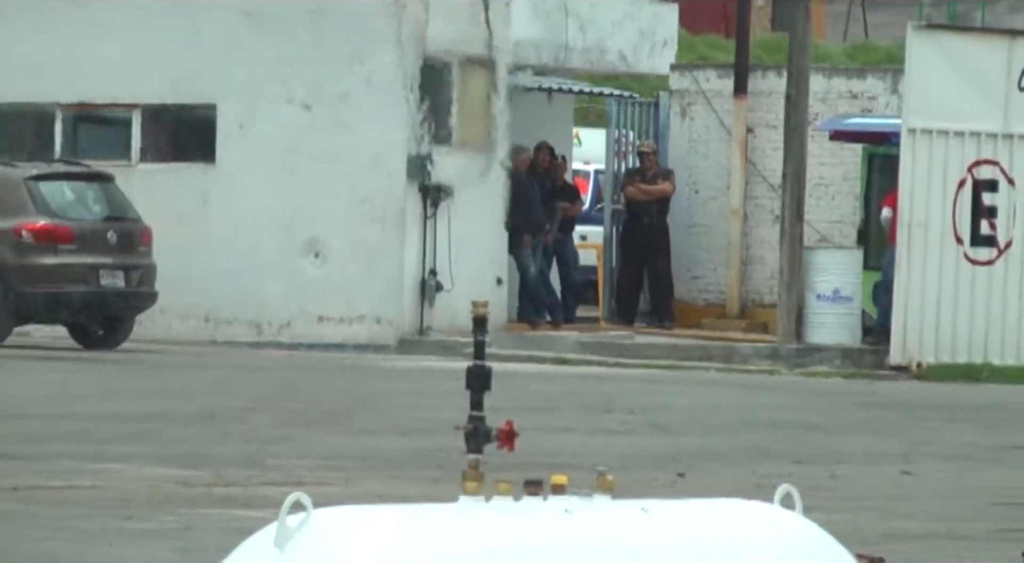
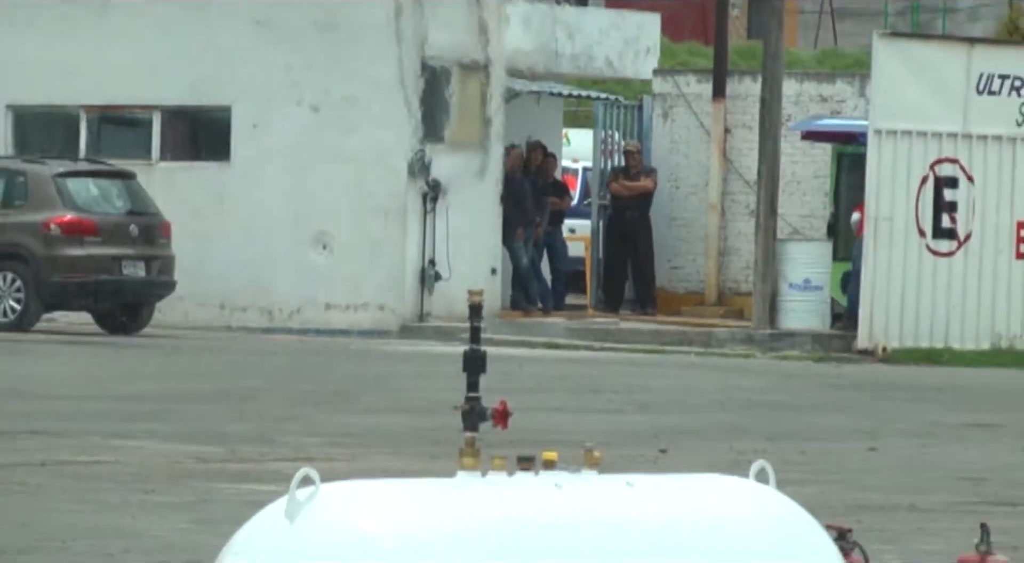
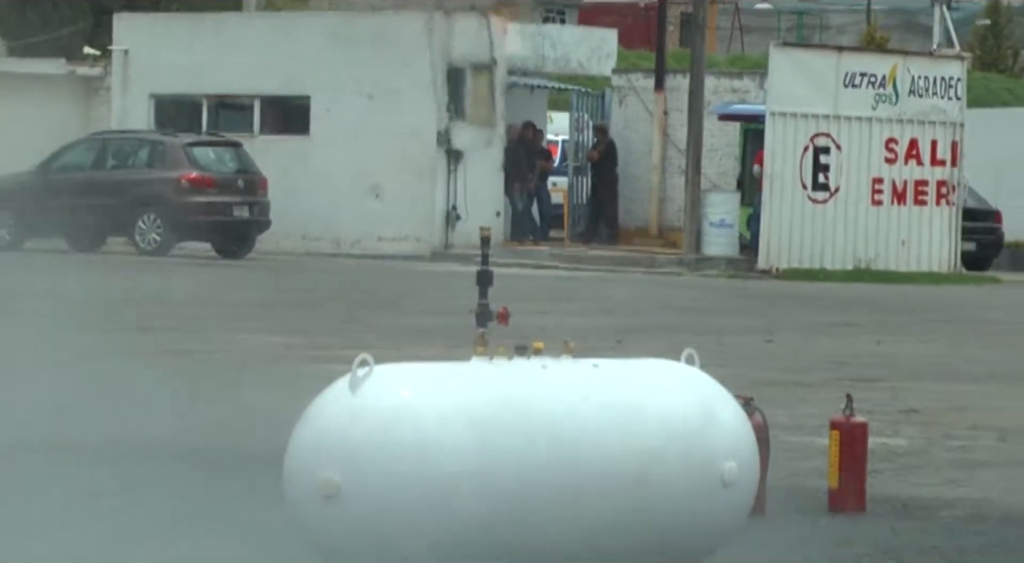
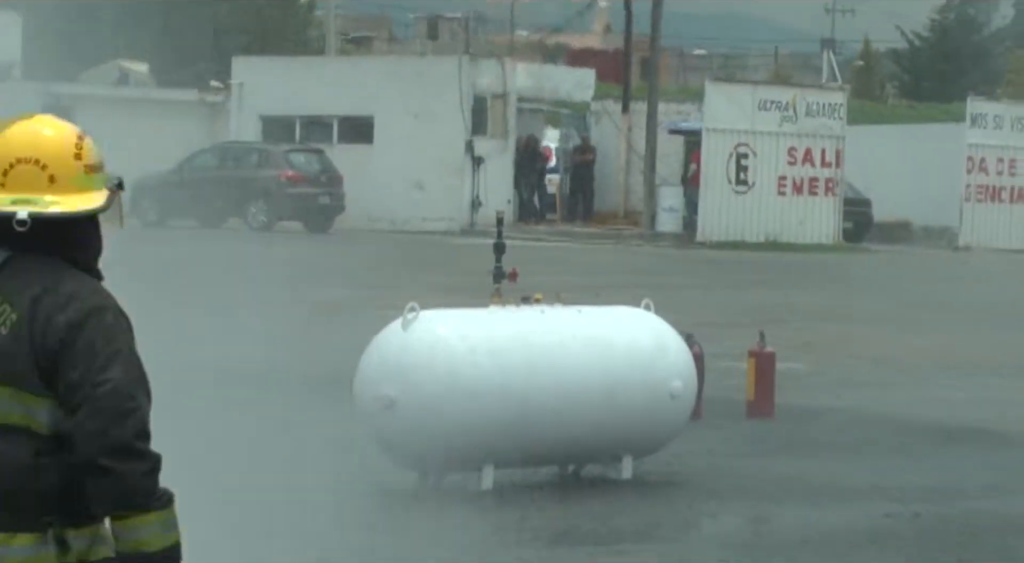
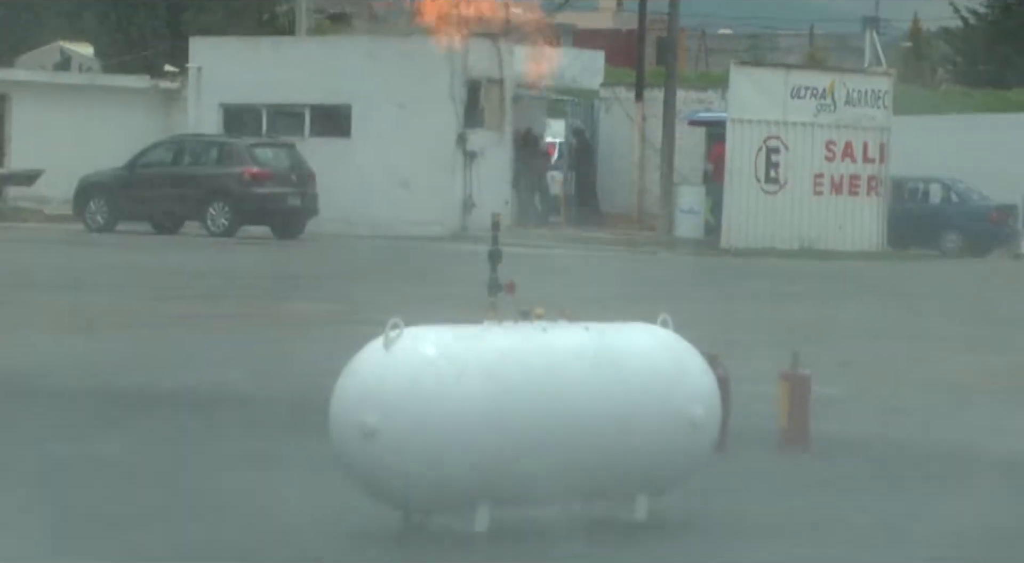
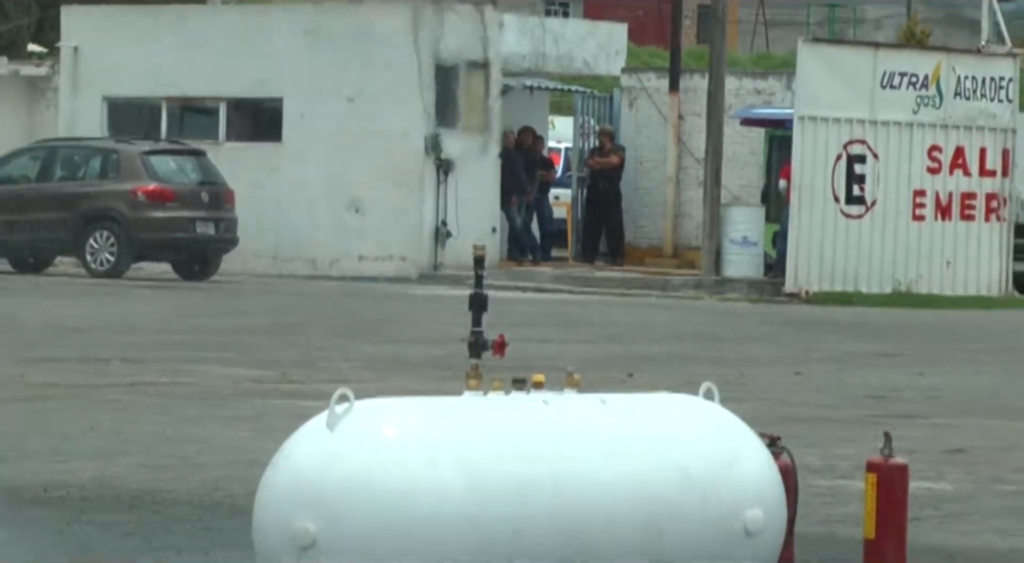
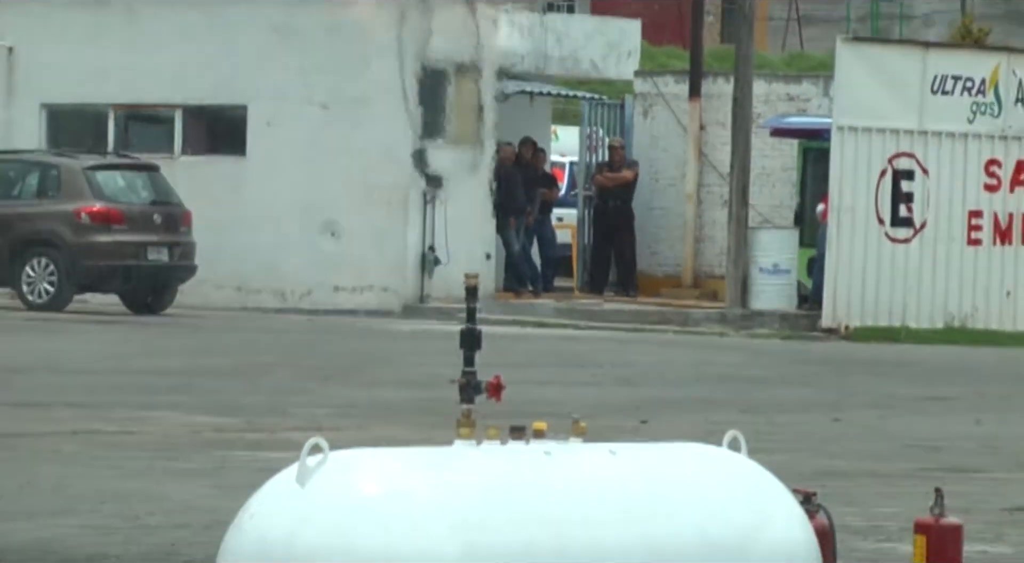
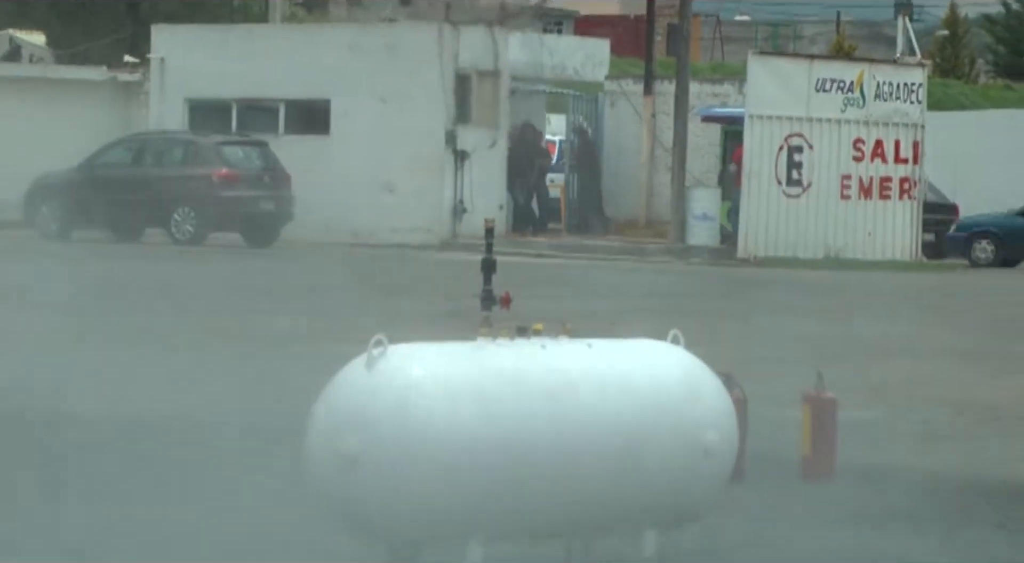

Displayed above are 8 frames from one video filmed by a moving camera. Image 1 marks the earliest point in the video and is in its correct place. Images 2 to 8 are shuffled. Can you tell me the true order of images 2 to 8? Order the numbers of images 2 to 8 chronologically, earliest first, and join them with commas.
2, 7, 6, 3, 8, 5, 4
